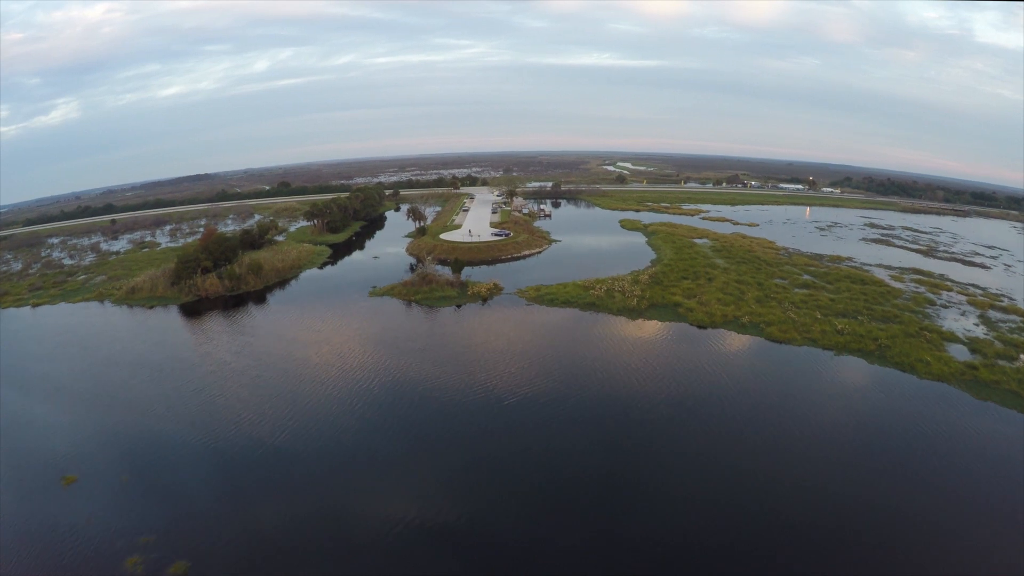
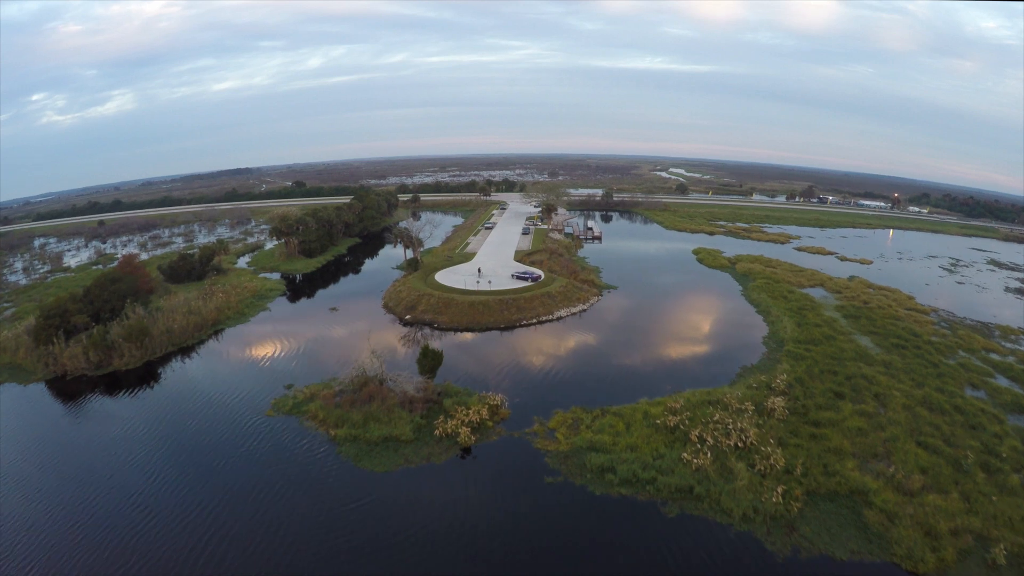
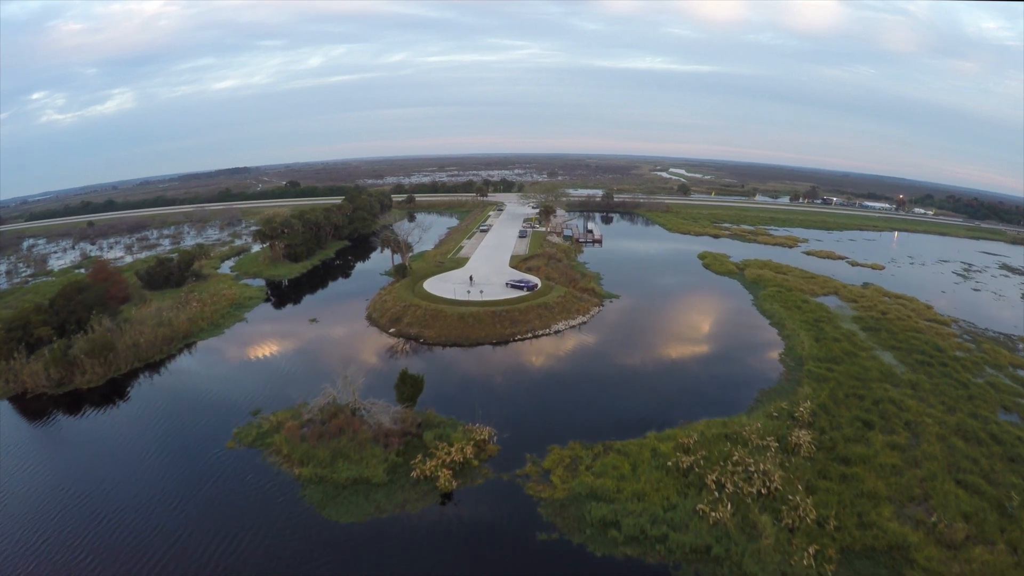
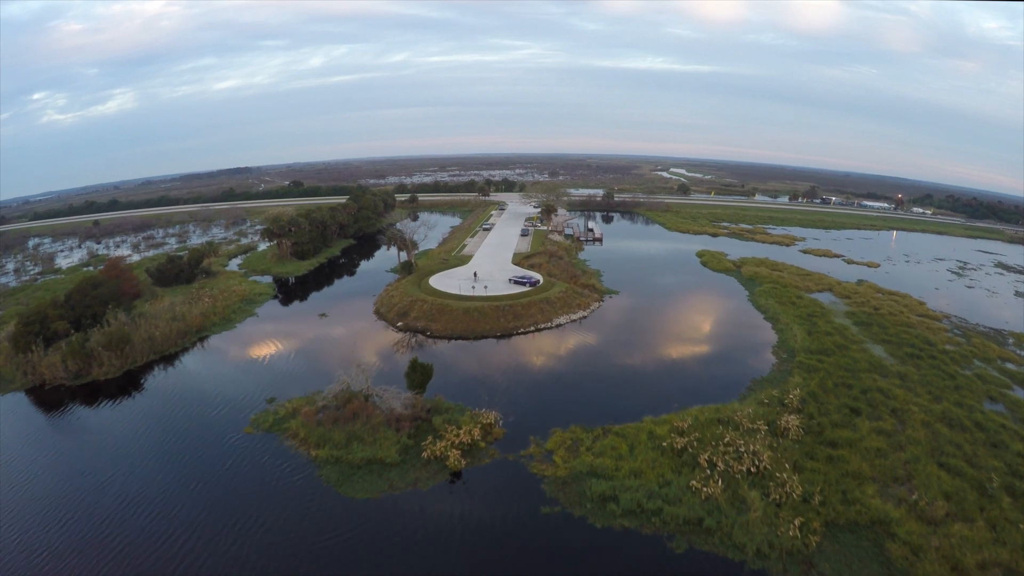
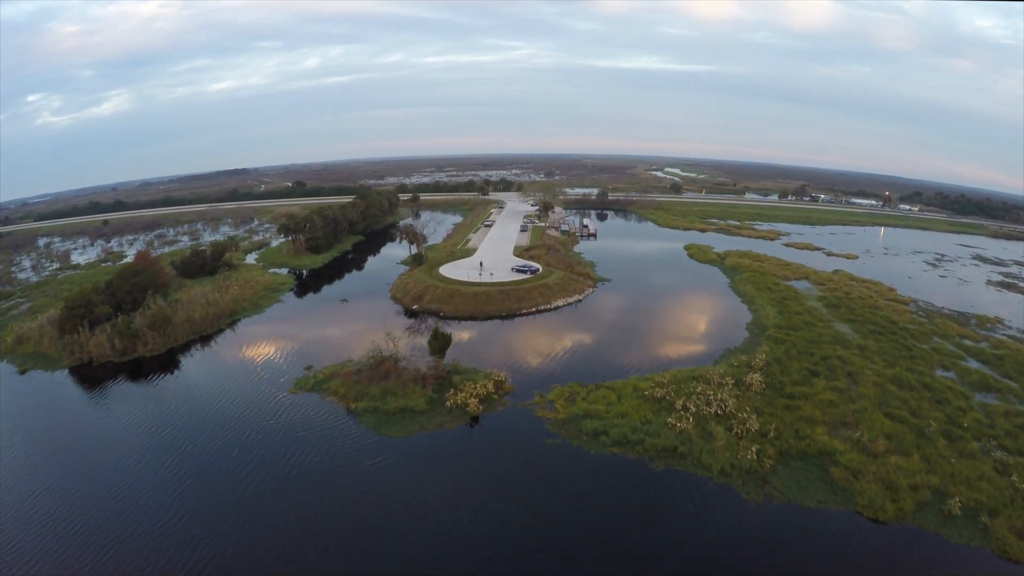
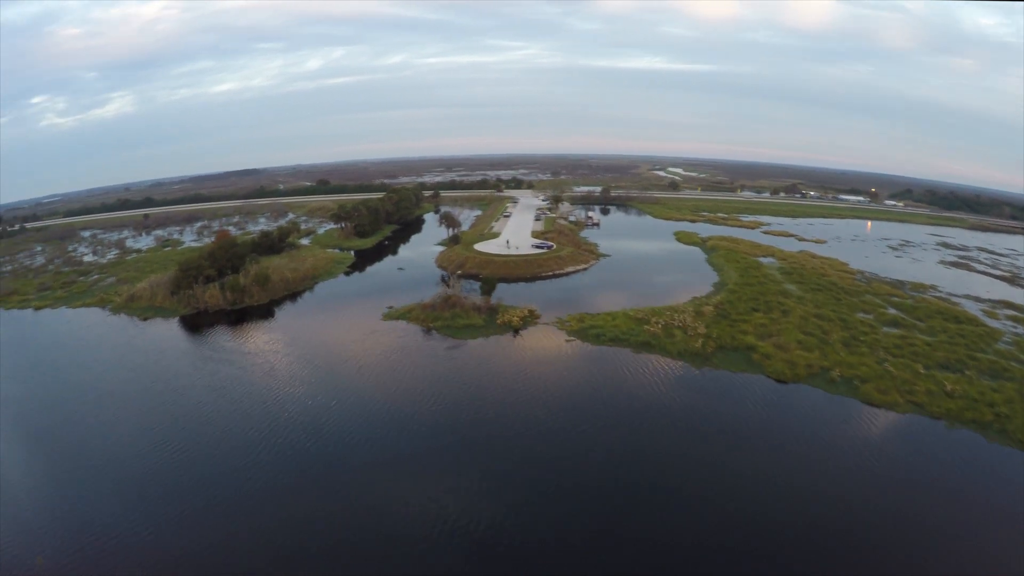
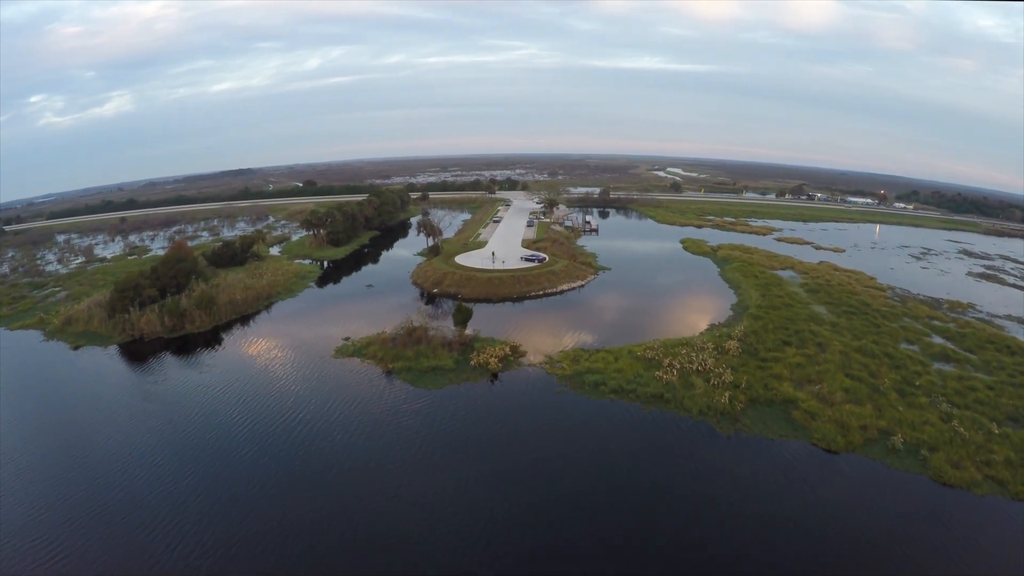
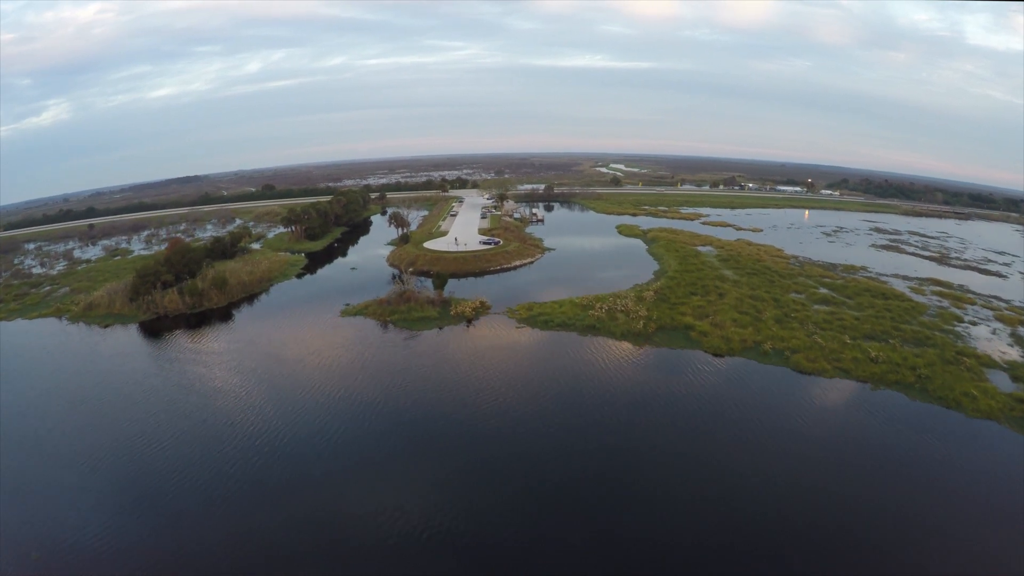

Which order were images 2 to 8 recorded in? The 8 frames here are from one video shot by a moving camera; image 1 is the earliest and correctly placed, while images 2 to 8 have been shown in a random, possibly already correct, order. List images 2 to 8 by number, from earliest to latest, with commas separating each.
8, 6, 7, 5, 2, 4, 3
